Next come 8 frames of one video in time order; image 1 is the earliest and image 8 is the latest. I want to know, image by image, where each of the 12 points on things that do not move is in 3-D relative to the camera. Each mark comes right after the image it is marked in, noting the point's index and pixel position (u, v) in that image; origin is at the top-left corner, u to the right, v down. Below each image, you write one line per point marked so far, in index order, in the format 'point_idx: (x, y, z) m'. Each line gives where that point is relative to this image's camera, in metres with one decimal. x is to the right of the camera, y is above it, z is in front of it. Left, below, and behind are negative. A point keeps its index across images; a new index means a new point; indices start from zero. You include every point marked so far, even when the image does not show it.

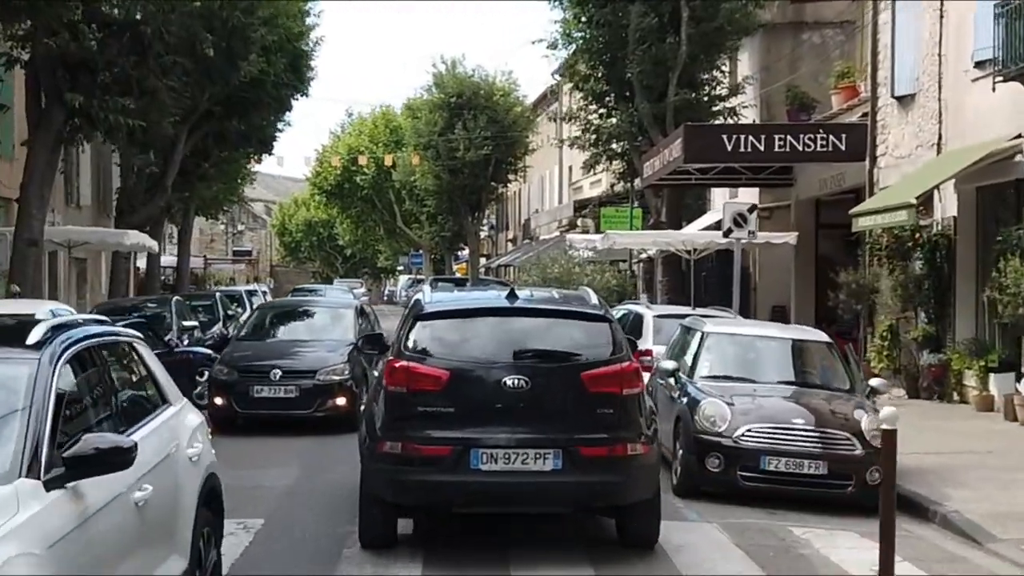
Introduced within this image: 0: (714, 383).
0: (+1.3, -0.6, +9.9) m
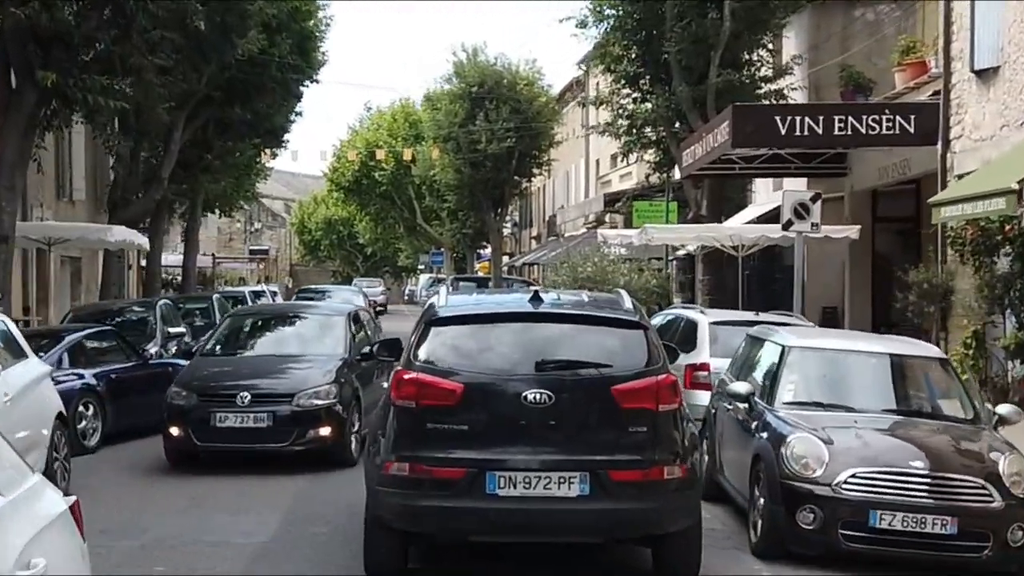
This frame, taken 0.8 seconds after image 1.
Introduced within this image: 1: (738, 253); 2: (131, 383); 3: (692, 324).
0: (+1.4, -0.6, +7.8) m
1: (+2.7, +0.4, +19.0) m
2: (-3.0, -0.8, +12.6) m
3: (+1.3, -0.3, +11.5) m
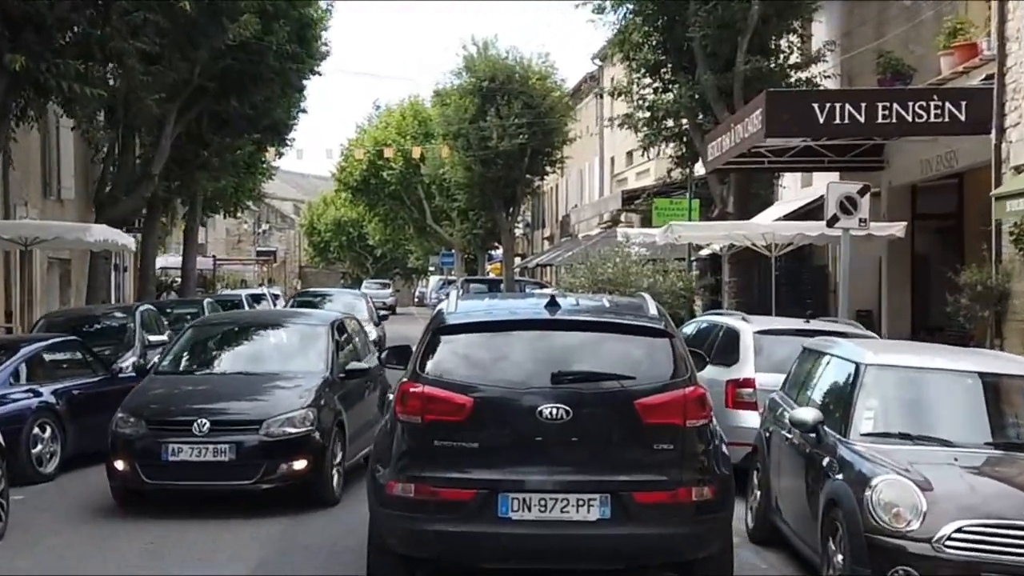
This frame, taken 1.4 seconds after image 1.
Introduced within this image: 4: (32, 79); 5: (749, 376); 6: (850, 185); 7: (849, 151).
0: (+1.5, -0.6, +6.4) m
1: (+2.9, +0.4, +17.6) m
2: (-2.9, -0.8, +11.2) m
3: (+1.4, -0.3, +10.1) m
4: (-4.7, +2.1, +15.5) m
5: (+1.4, -0.5, +9.5) m
6: (+2.8, +0.8, +12.8) m
7: (+4.2, +1.7, +19.8) m
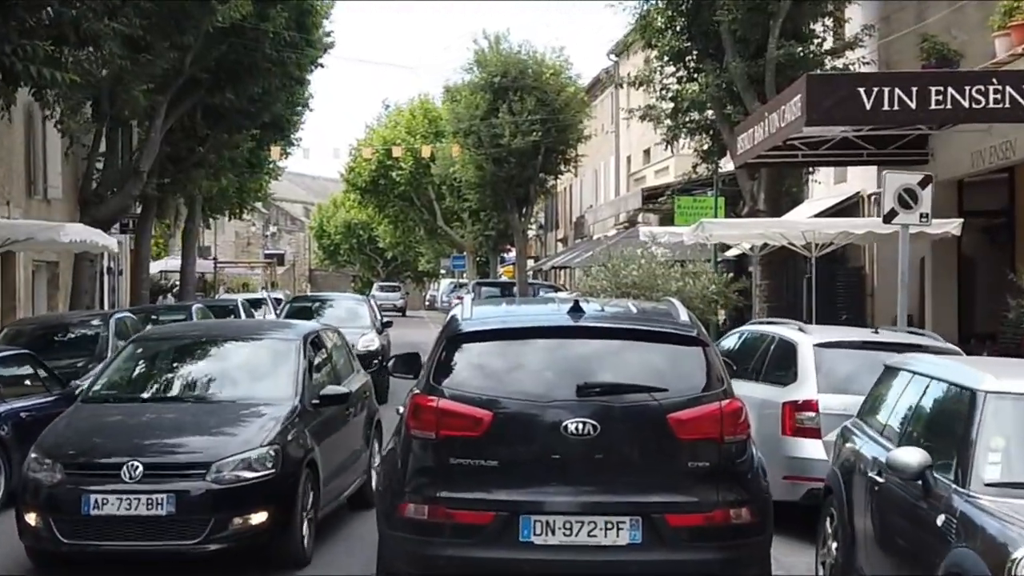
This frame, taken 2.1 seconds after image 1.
0: (+1.5, -0.7, +4.9) m
1: (+3.0, +0.4, +16.1) m
2: (-2.8, -0.8, +9.7) m
3: (+1.5, -0.3, +8.6) m
4: (-4.6, +2.0, +14.0) m
5: (+1.5, -0.6, +8.0) m
6: (+2.9, +0.8, +11.3) m
7: (+4.4, +1.7, +18.3) m
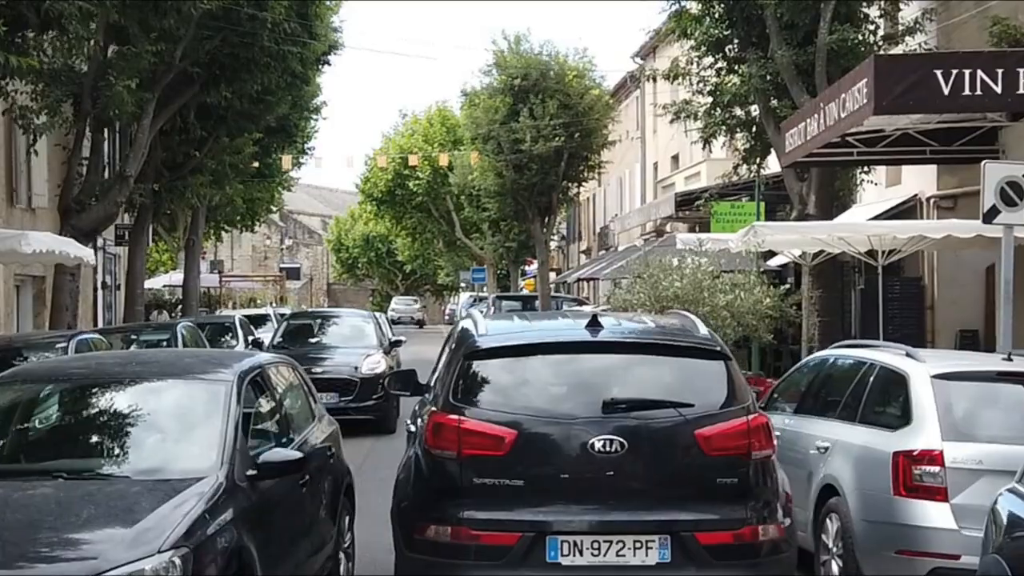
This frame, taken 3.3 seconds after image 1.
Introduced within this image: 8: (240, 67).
0: (+1.6, -0.7, +3.0) m
1: (+3.3, +0.2, +14.1) m
2: (-2.7, -0.9, +7.9) m
3: (+1.6, -0.4, +6.7) m
4: (-4.4, +1.9, +12.2) m
5: (+1.6, -0.6, +6.1) m
6: (+3.0, +0.7, +9.4) m
7: (+4.6, +1.6, +16.4) m
8: (-3.4, +2.7, +19.4) m
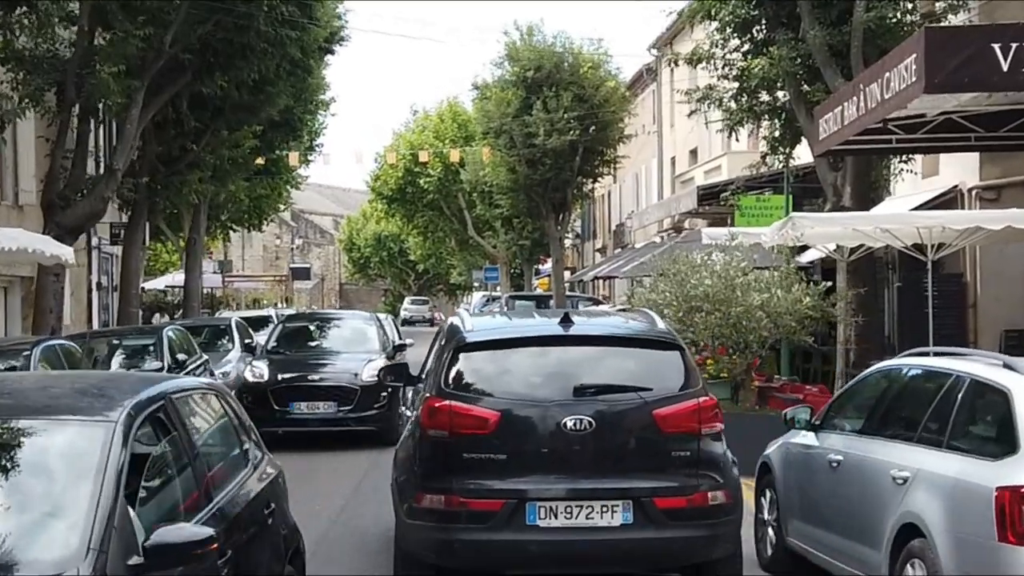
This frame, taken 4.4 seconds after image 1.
0: (+1.6, -0.7, +1.8) m
1: (+3.4, +0.3, +12.9) m
2: (-2.7, -0.9, +6.7) m
3: (+1.7, -0.4, +5.5) m
4: (-4.3, +1.9, +11.1) m
5: (+1.7, -0.6, +4.9) m
6: (+3.1, +0.7, +8.2) m
7: (+4.8, +1.6, +15.2) m
8: (-3.2, +2.7, +18.2) m
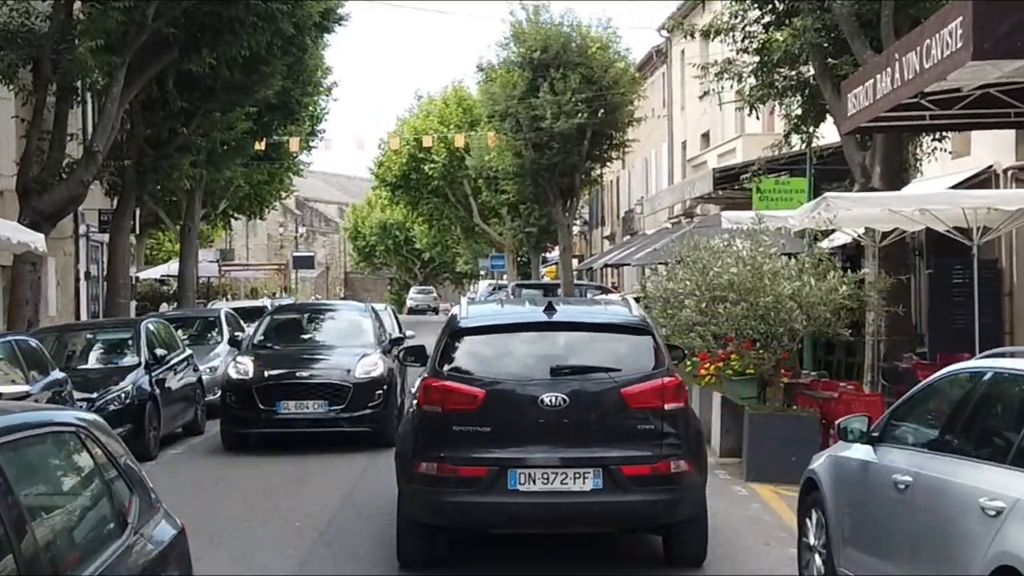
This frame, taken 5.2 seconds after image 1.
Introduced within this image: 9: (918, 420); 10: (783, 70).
0: (+1.6, -0.7, +0.7) m
1: (+3.4, +0.4, +11.9) m
2: (-2.6, -0.9, +5.7) m
3: (+1.7, -0.3, +4.5) m
4: (-4.3, +1.9, +10.0) m
5: (+1.7, -0.6, +3.9) m
6: (+3.1, +0.8, +7.2) m
7: (+4.8, +1.7, +14.1) m
8: (-3.2, +2.8, +17.2) m
9: (+1.5, -0.5, +5.8) m
10: (+2.8, +2.3, +16.4) m
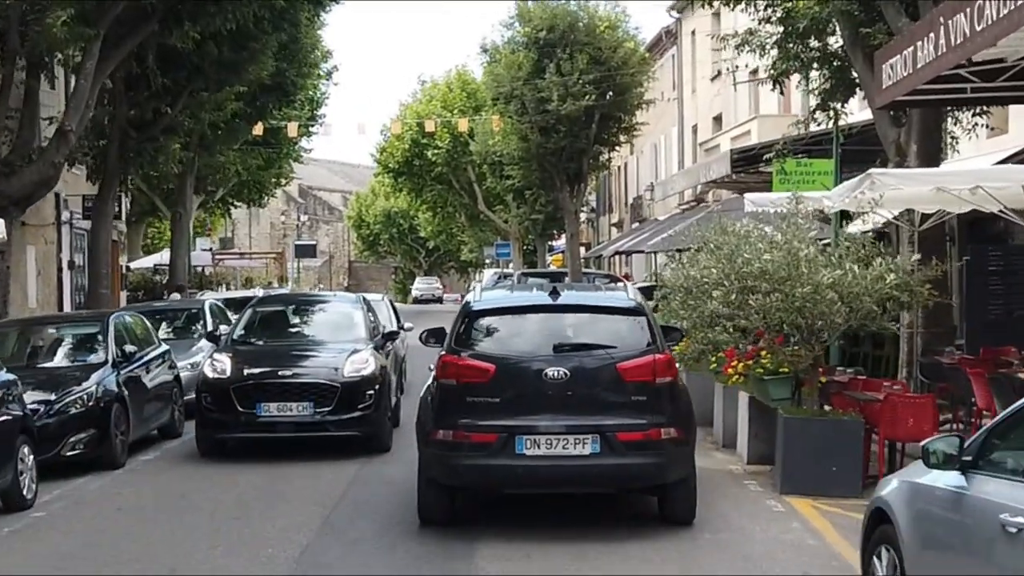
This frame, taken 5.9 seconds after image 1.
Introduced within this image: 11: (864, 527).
0: (+1.6, -0.7, -0.4) m
1: (+3.4, +0.4, +10.7) m
2: (-2.6, -0.9, +4.5) m
3: (+1.7, -0.3, +3.3) m
4: (-4.3, +2.0, +8.9) m
5: (+1.7, -0.5, +2.7) m
6: (+3.1, +0.9, +6.0) m
7: (+4.8, +1.8, +12.9) m
8: (-3.1, +2.9, +16.0) m
9: (+1.5, -0.5, +4.7) m
10: (+2.9, +2.4, +15.2) m
11: (+1.2, -0.9, +5.6) m
